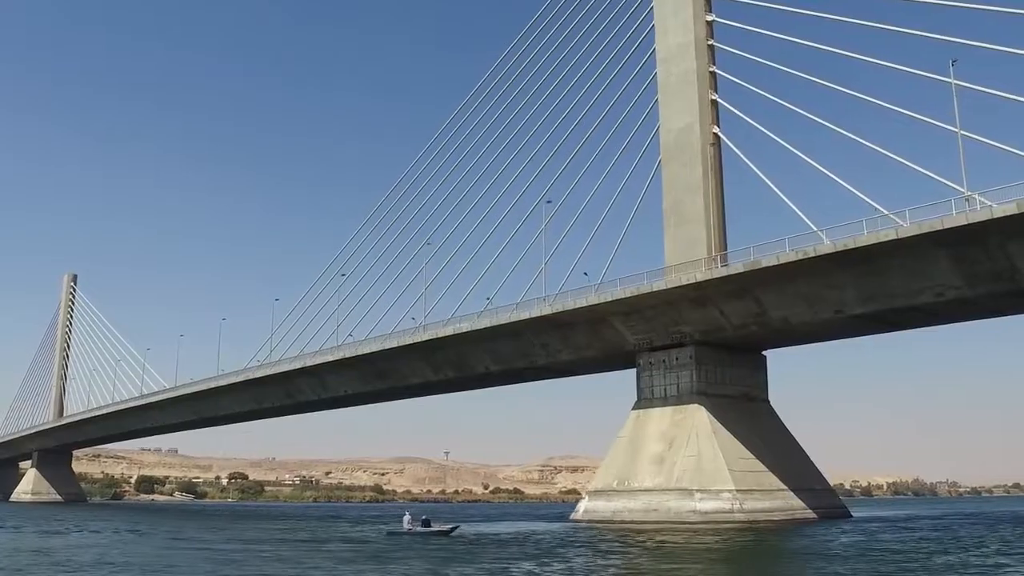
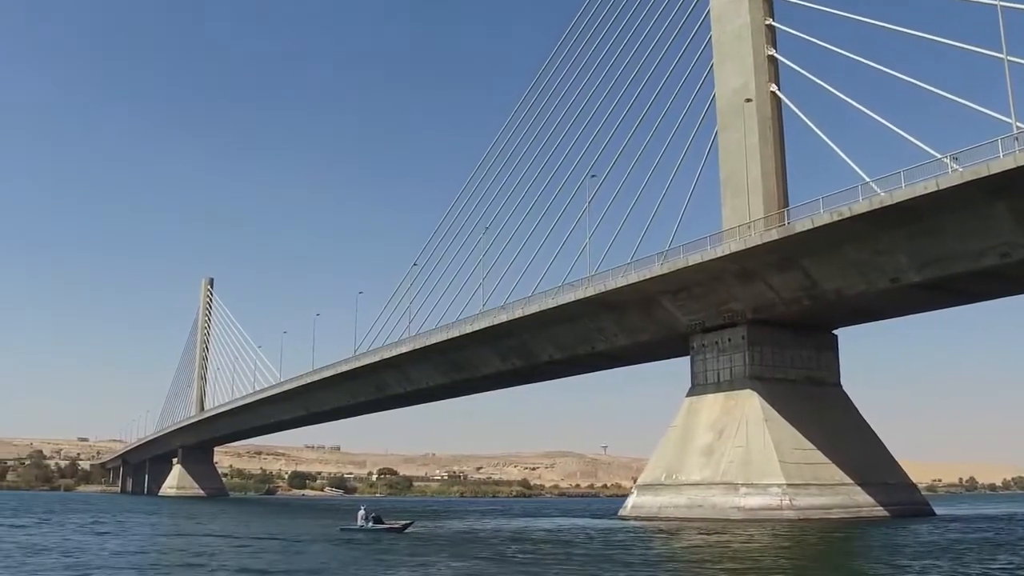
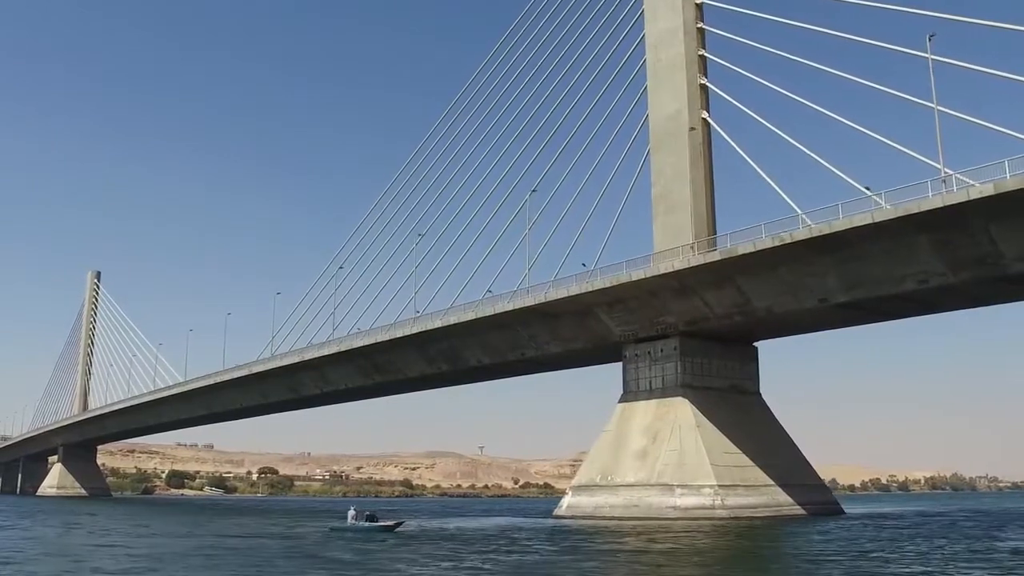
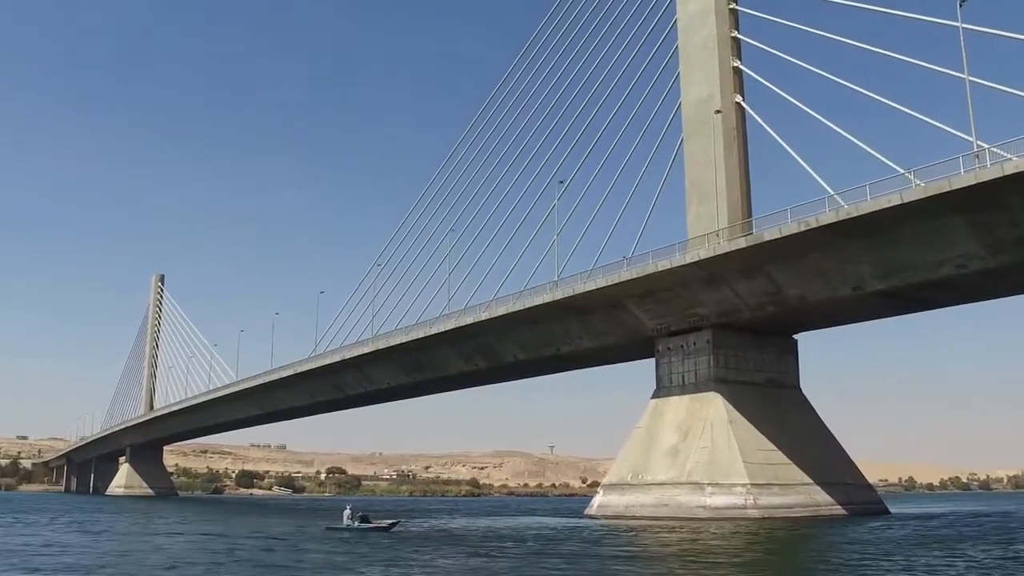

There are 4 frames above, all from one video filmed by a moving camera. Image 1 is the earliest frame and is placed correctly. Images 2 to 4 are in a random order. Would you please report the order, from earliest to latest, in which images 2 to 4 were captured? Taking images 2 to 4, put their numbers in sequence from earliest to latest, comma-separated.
3, 4, 2
